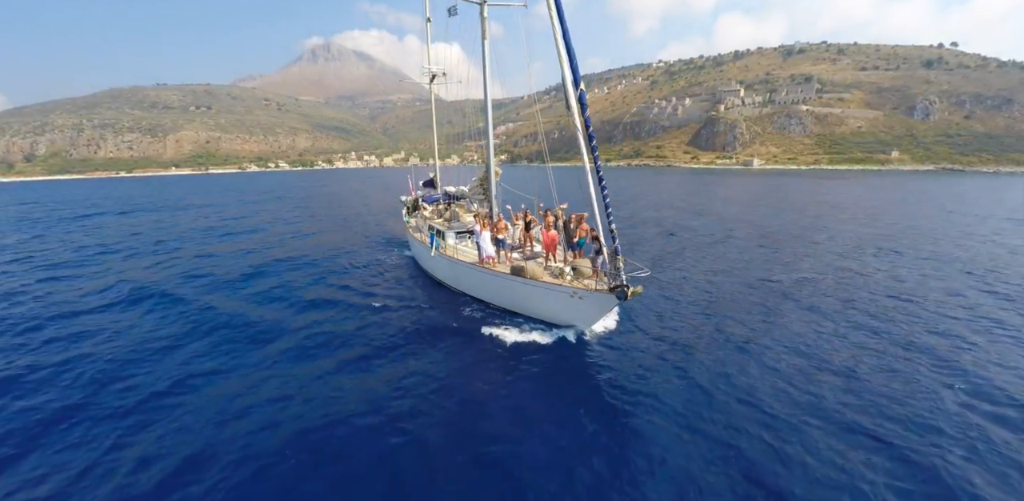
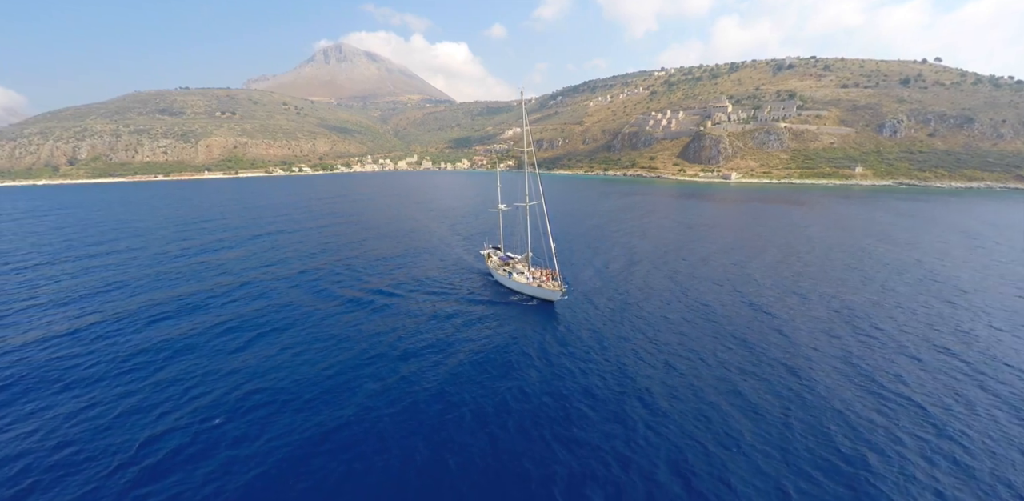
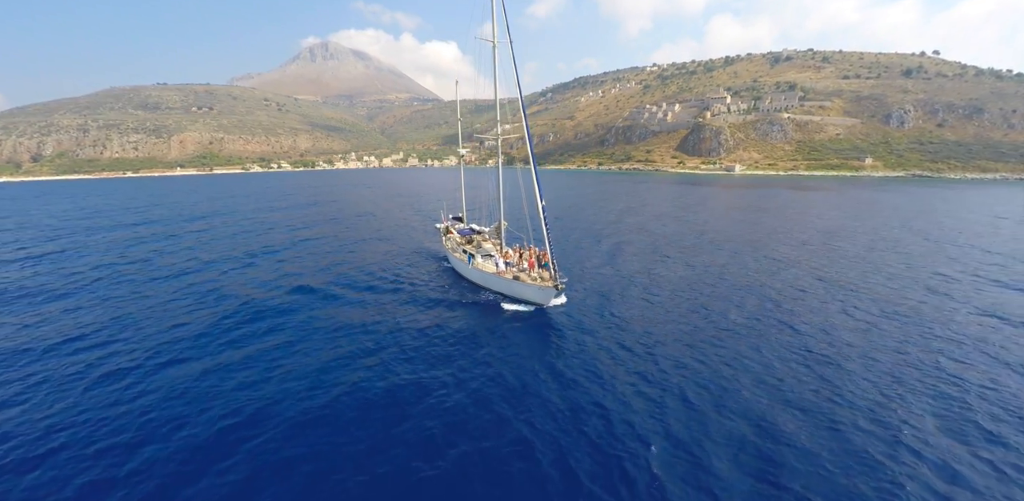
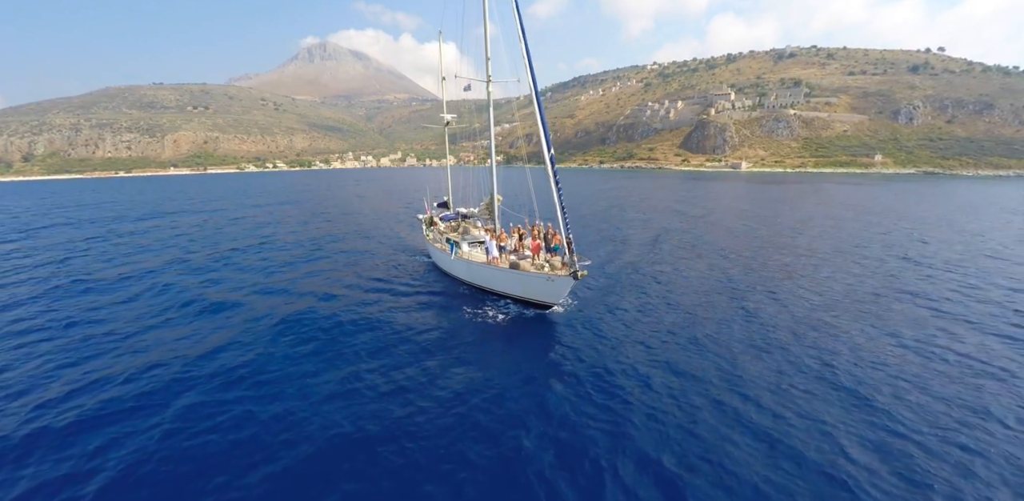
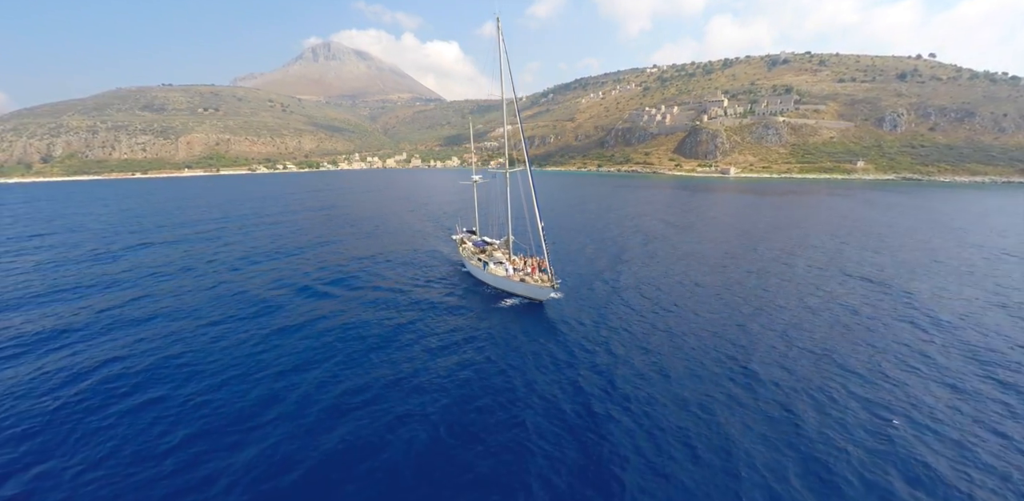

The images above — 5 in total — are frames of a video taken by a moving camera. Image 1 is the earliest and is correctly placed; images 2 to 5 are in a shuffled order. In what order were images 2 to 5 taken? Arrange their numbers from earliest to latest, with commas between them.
4, 3, 5, 2
